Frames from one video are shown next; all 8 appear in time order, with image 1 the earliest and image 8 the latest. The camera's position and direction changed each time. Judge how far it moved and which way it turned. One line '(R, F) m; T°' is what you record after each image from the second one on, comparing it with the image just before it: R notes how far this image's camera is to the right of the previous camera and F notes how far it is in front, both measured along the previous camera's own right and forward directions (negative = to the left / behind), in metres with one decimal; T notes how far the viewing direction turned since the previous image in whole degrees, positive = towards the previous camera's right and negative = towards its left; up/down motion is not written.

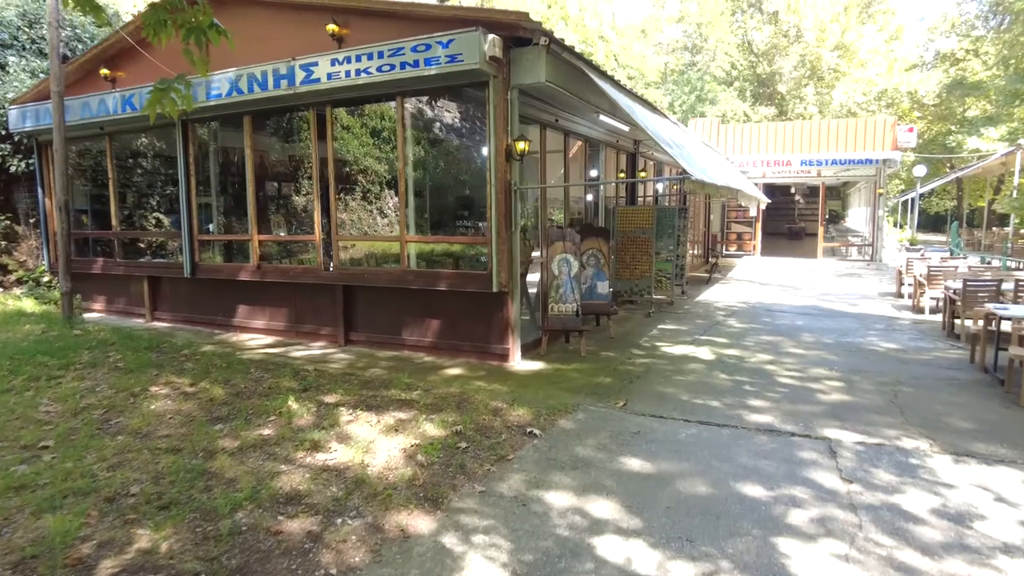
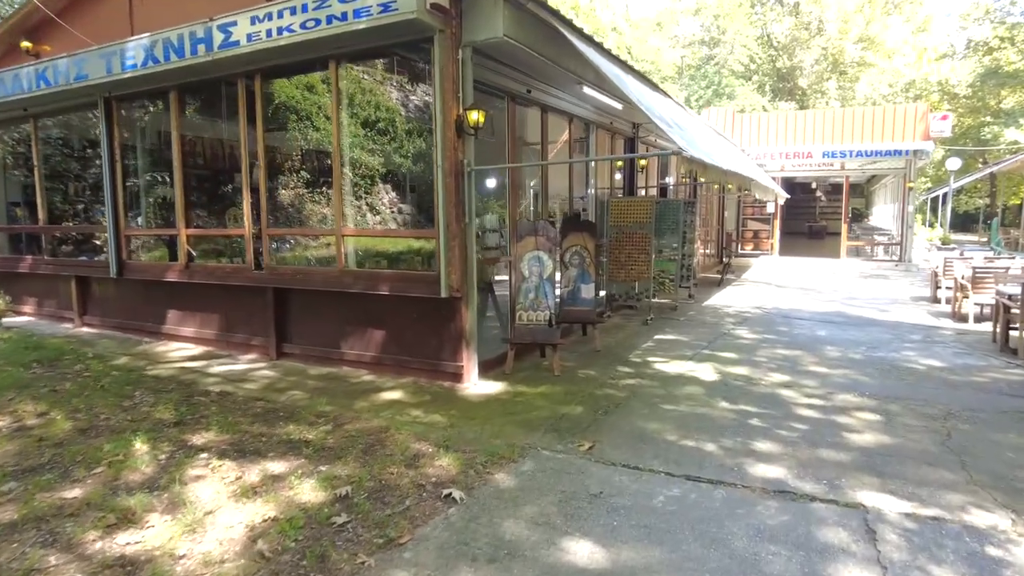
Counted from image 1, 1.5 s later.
(+0.5, +1.2) m; -2°
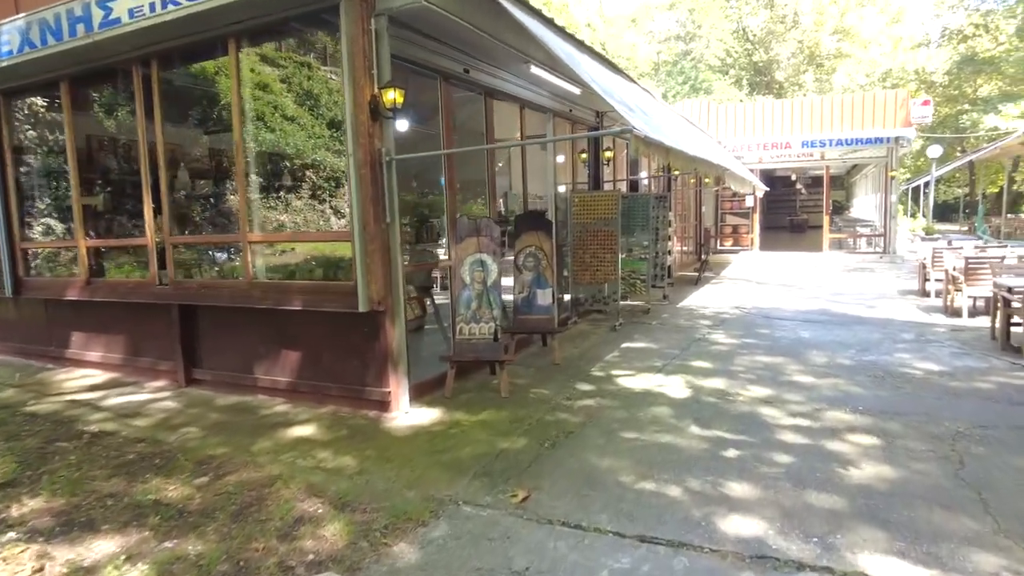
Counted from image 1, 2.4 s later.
(+0.4, +0.8) m; +1°
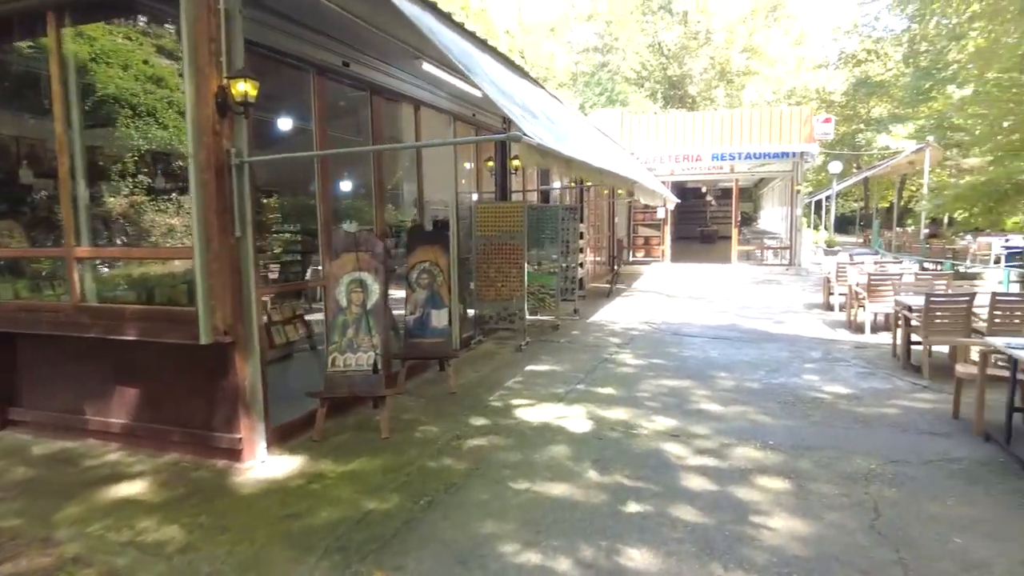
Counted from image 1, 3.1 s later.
(+0.3, +0.5) m; +7°
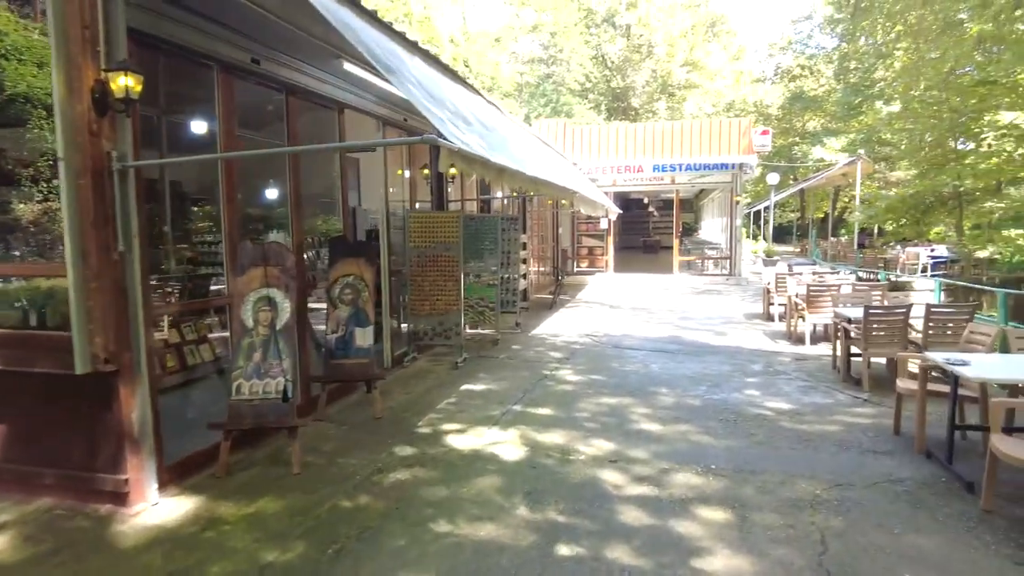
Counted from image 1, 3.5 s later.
(+0.1, +0.3) m; +5°
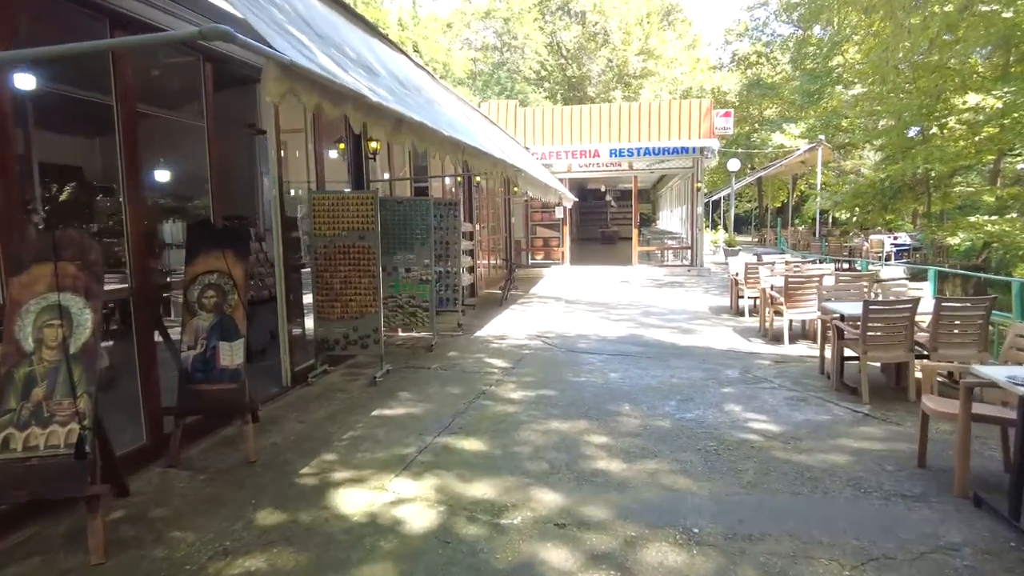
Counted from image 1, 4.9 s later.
(+0.3, +1.2) m; +3°
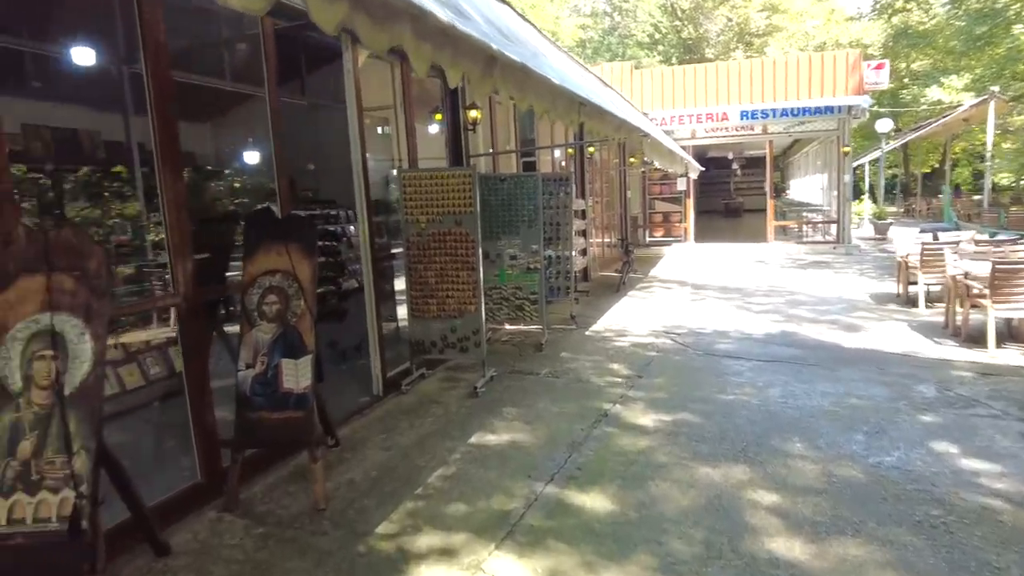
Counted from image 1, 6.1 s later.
(-0.1, +1.0) m; -9°
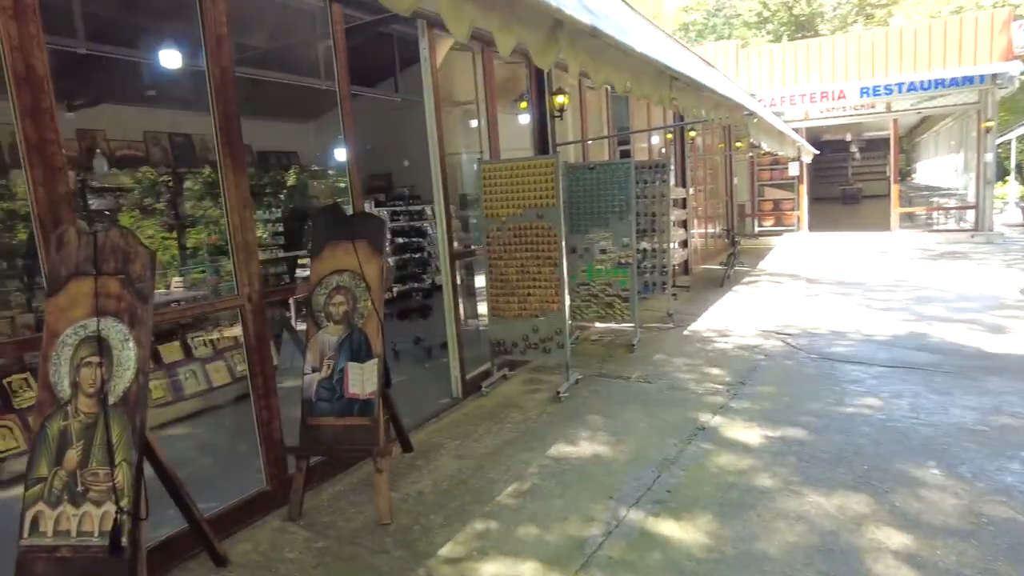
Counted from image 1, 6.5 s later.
(+0.1, +0.3) m; -9°
